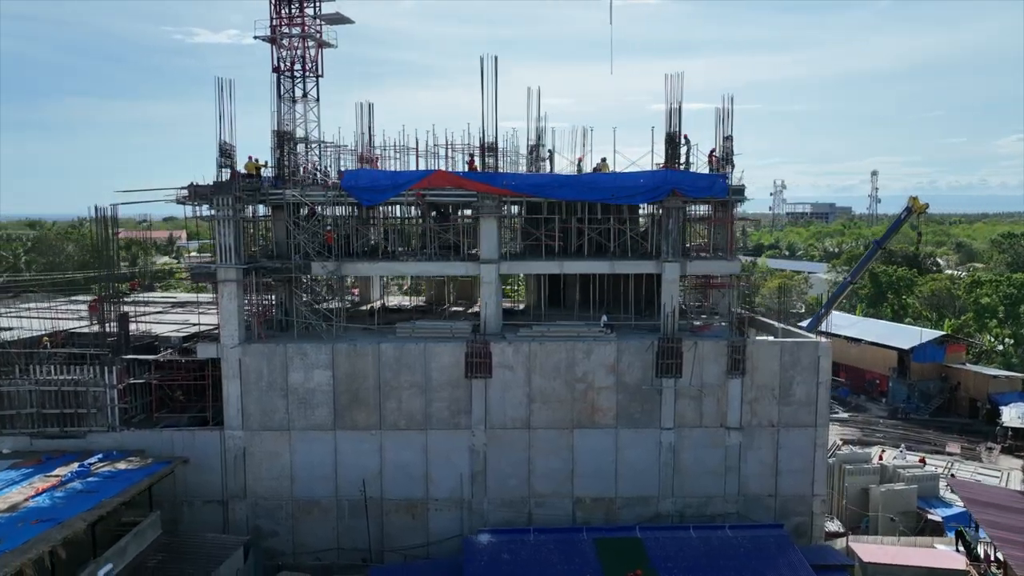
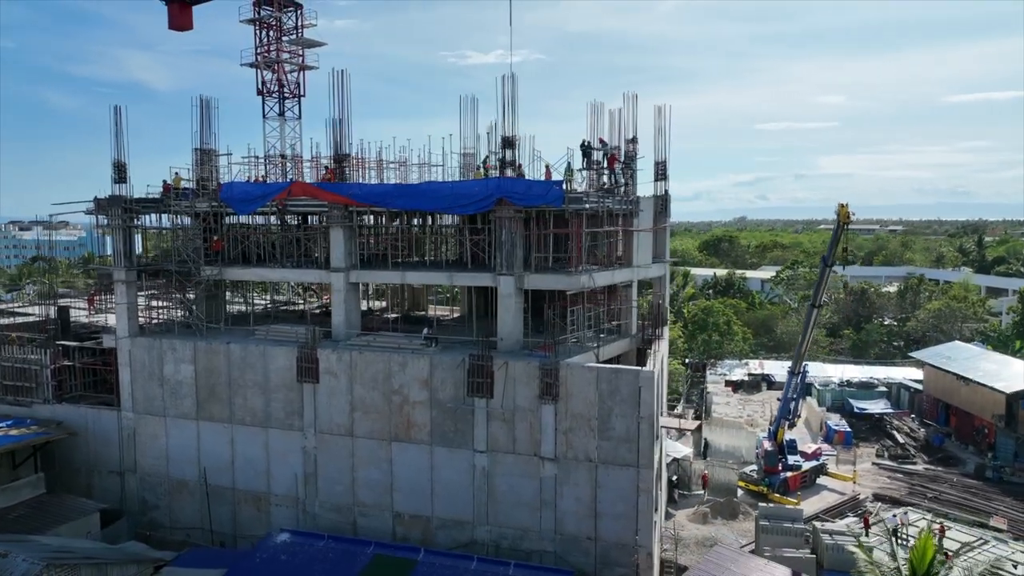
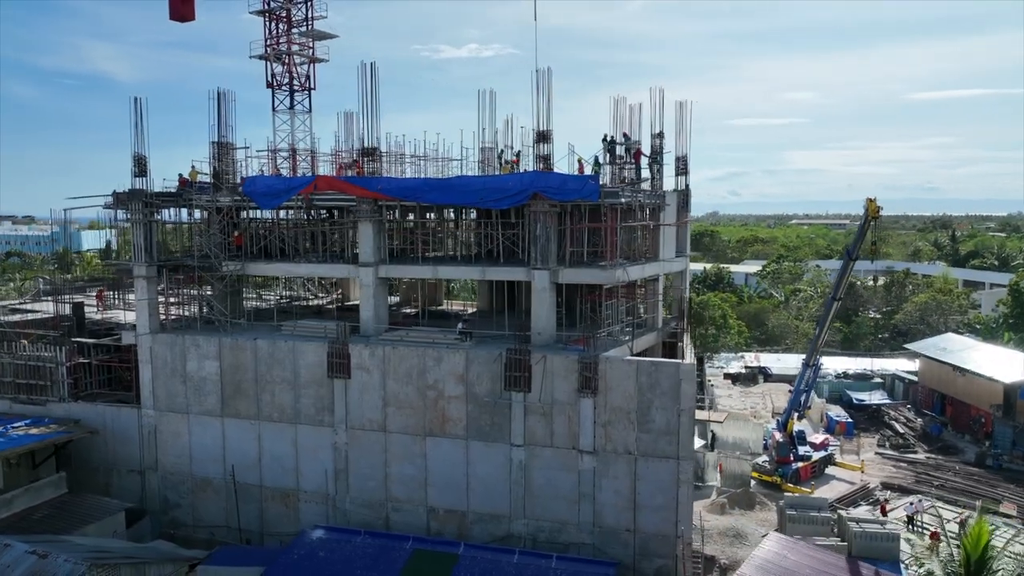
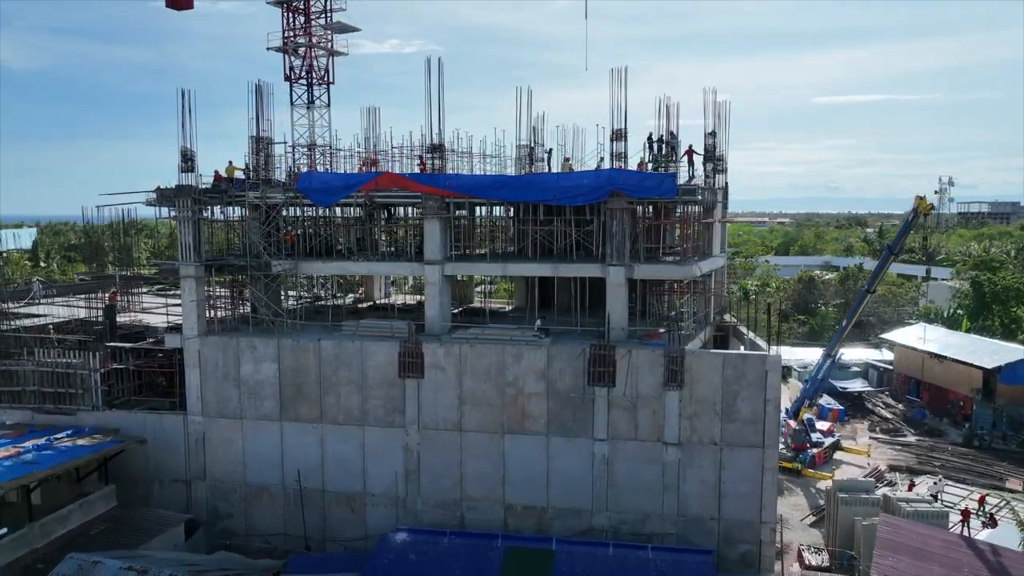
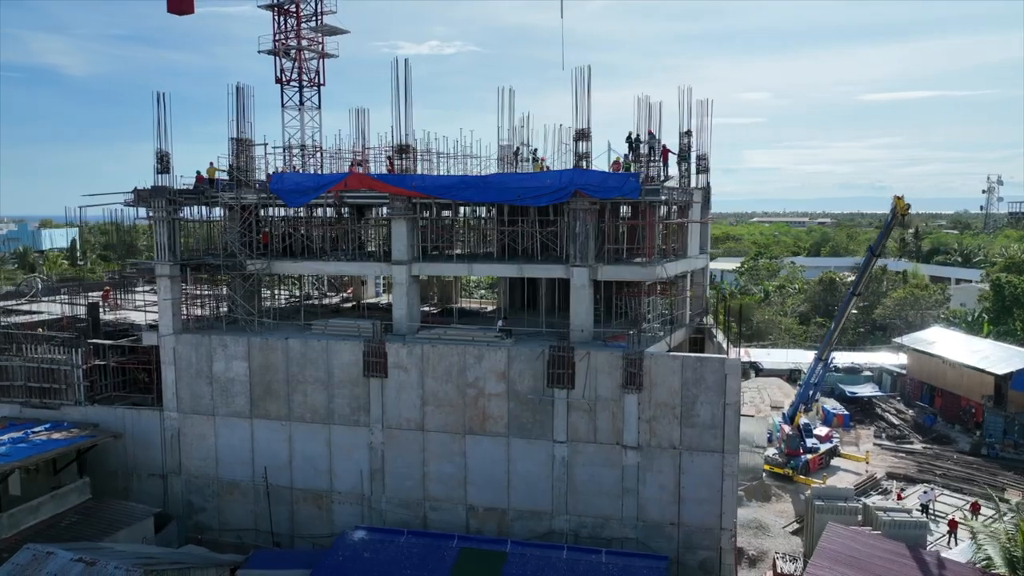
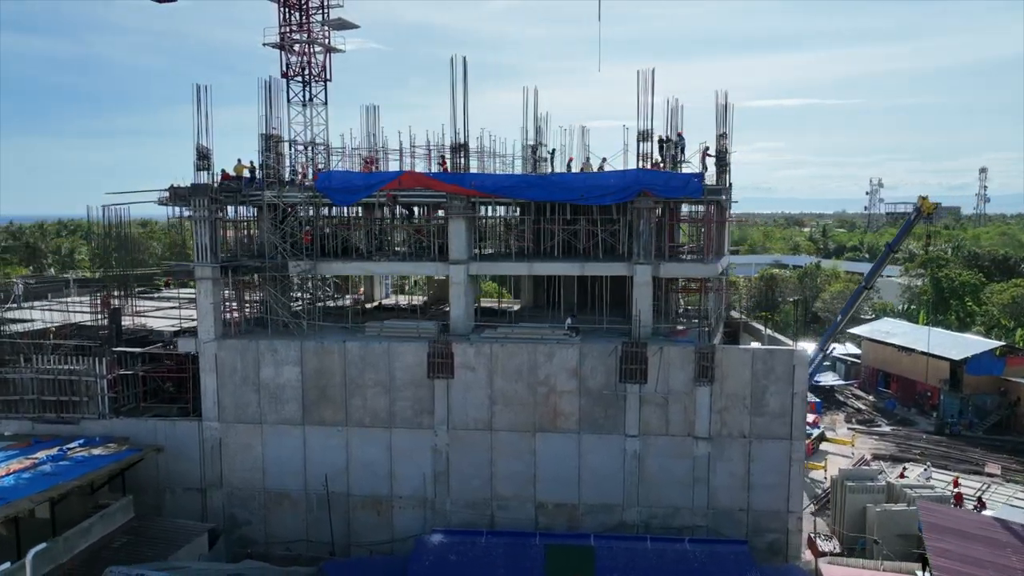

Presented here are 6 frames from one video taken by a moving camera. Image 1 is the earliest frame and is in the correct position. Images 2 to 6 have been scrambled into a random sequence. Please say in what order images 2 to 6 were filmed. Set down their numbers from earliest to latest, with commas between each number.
6, 4, 5, 3, 2
